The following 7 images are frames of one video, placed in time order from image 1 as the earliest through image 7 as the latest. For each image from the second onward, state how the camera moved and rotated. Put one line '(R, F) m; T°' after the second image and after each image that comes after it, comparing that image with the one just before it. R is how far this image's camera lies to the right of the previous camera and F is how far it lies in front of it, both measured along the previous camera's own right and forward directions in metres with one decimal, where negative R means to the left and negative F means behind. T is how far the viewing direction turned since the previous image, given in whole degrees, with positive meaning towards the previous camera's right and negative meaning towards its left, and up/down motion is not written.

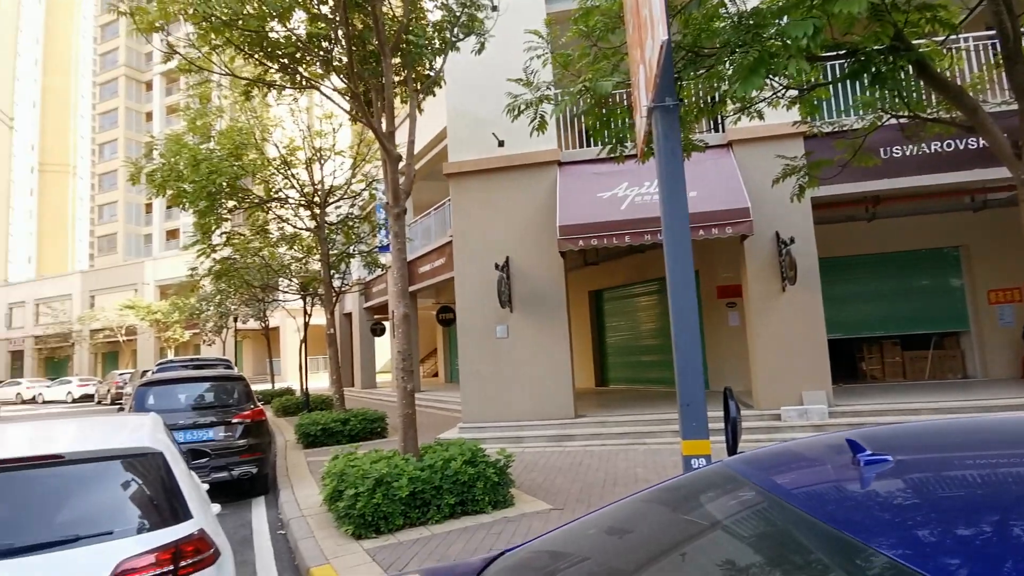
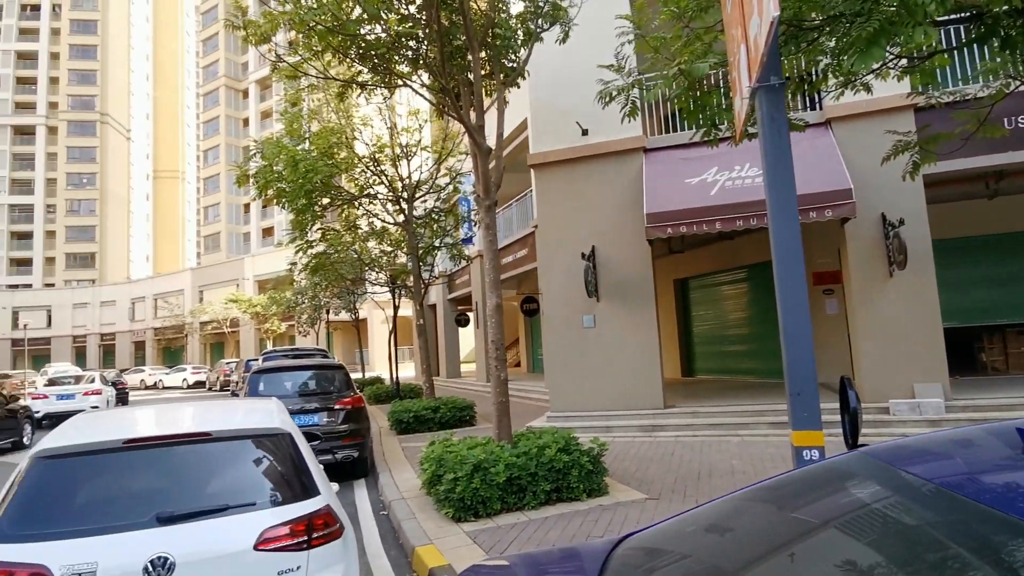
(-0.1, 0.0) m; -7°
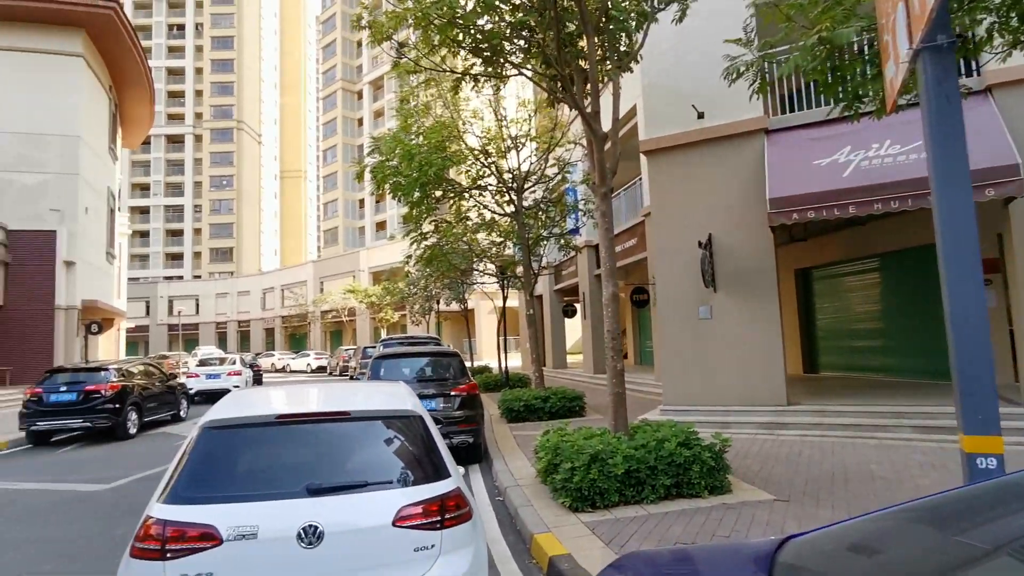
(-0.1, 0.0) m; -10°
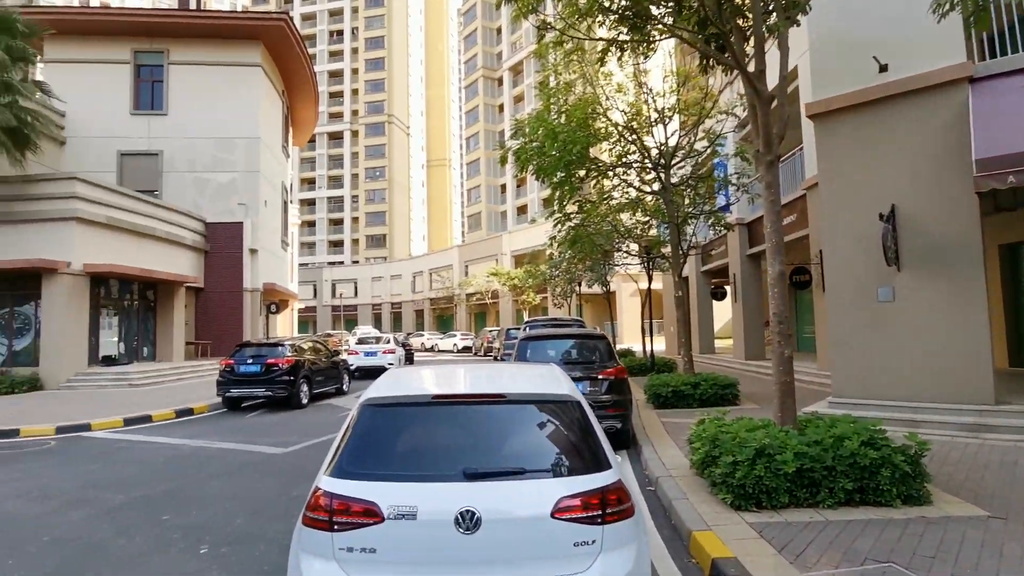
(-0.1, +0.2) m; -13°
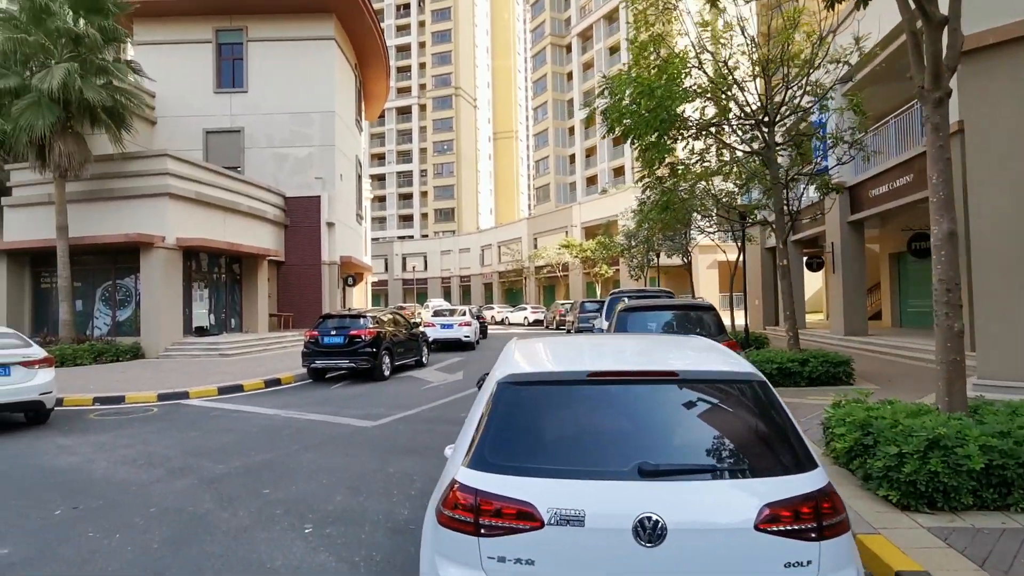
(-0.4, +0.5) m; -6°
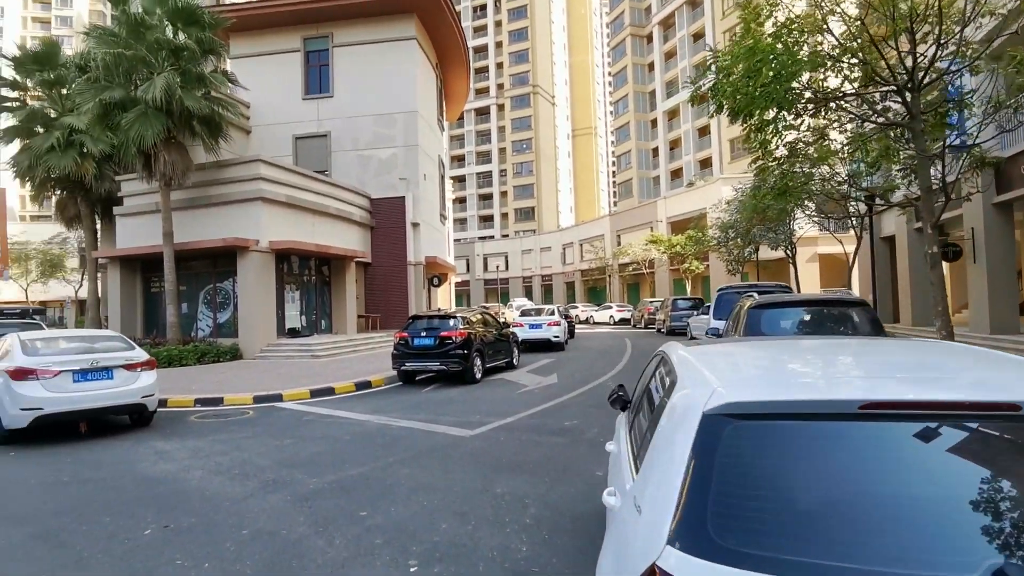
(-0.4, +0.8) m; -7°
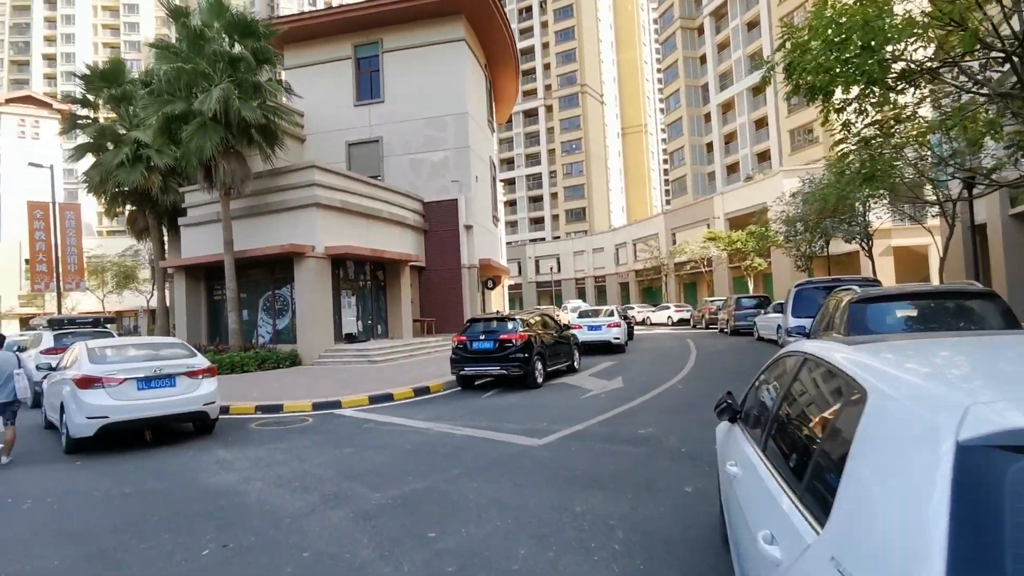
(-0.2, +0.5) m; -5°
